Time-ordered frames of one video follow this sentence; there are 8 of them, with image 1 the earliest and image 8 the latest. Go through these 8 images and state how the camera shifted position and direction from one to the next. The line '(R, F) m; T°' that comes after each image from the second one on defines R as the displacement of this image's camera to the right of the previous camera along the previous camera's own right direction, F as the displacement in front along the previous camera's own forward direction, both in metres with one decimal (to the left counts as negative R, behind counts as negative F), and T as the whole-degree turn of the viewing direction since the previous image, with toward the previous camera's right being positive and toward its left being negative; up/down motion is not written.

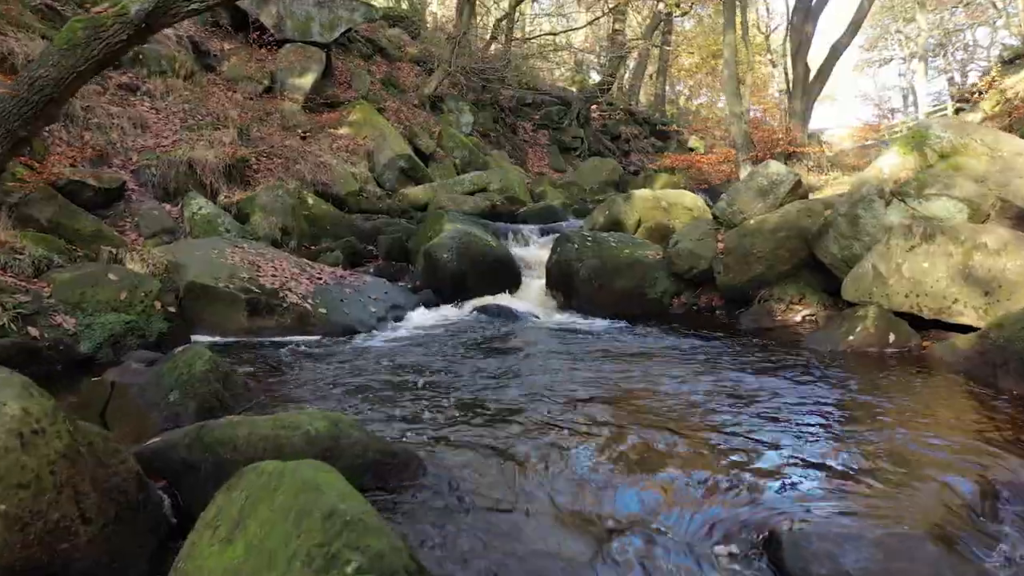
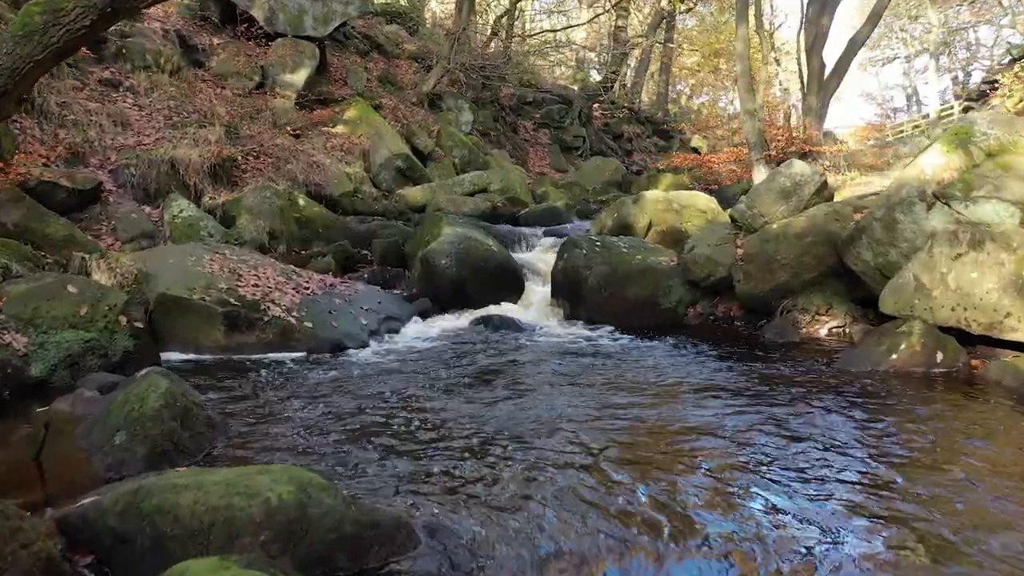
(0.0, +0.8) m; 0°
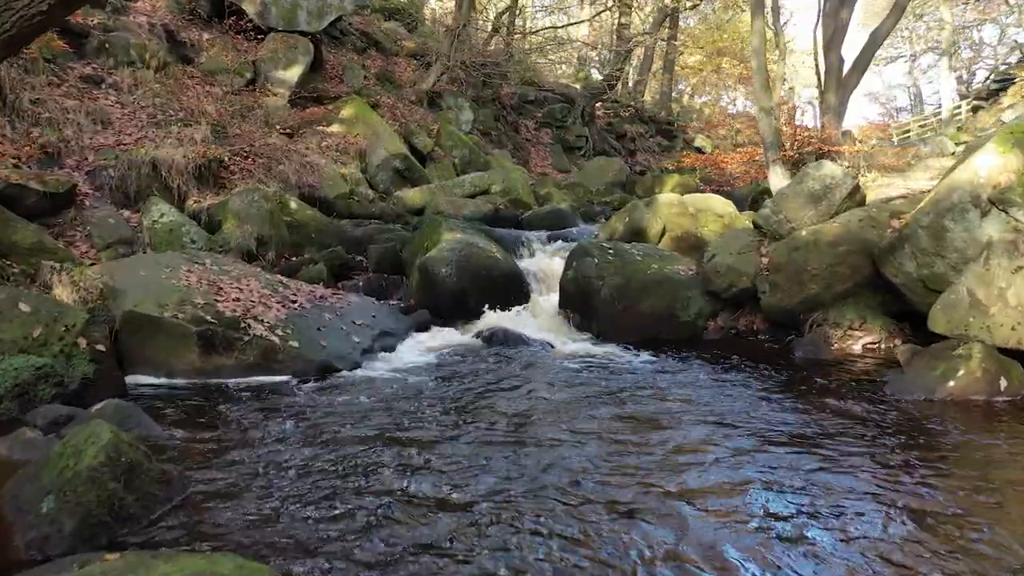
(-0.1, +0.8) m; 0°
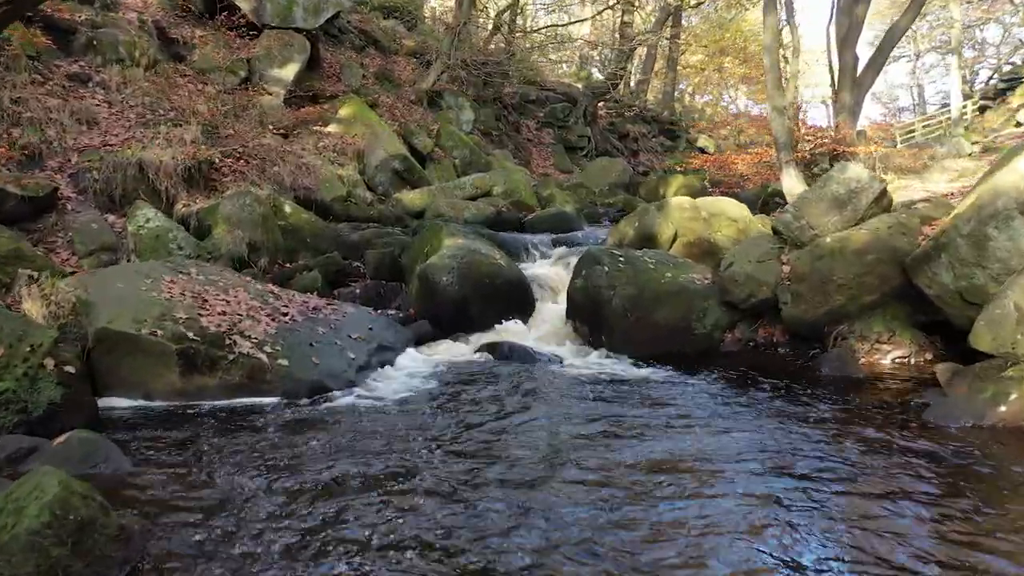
(-0.1, +0.5) m; 0°
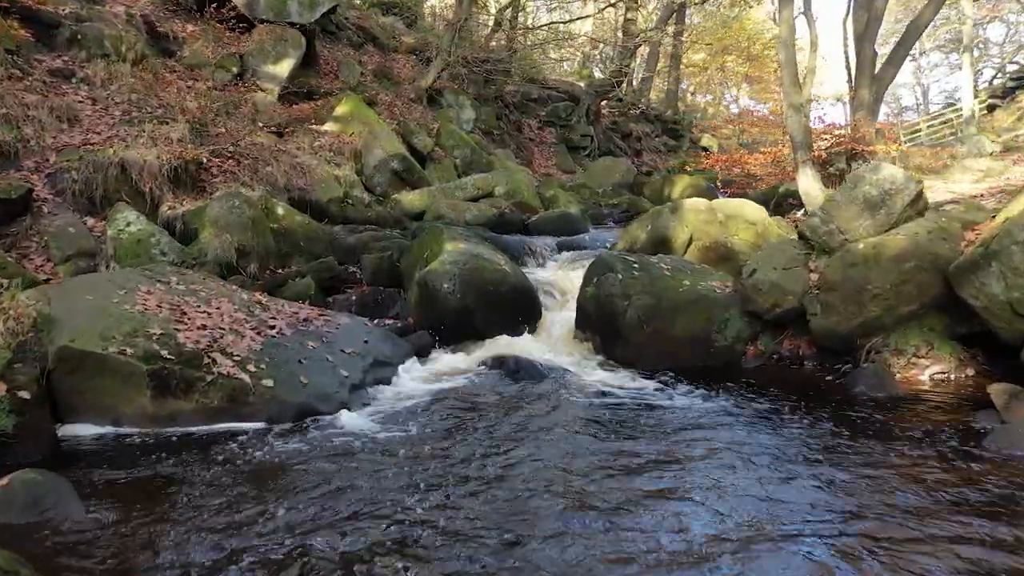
(-0.1, +0.6) m; 0°
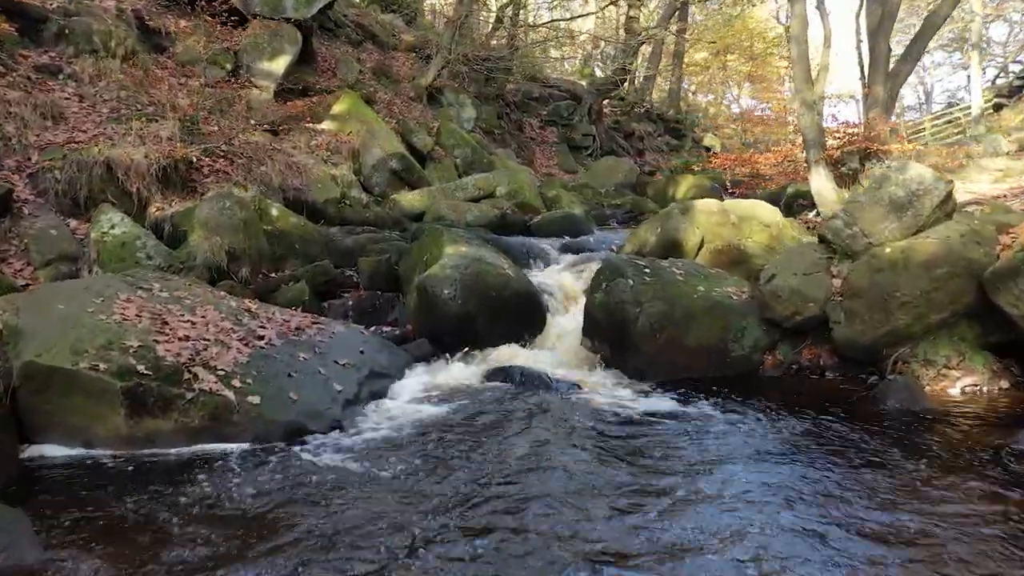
(0.0, +0.5) m; 0°
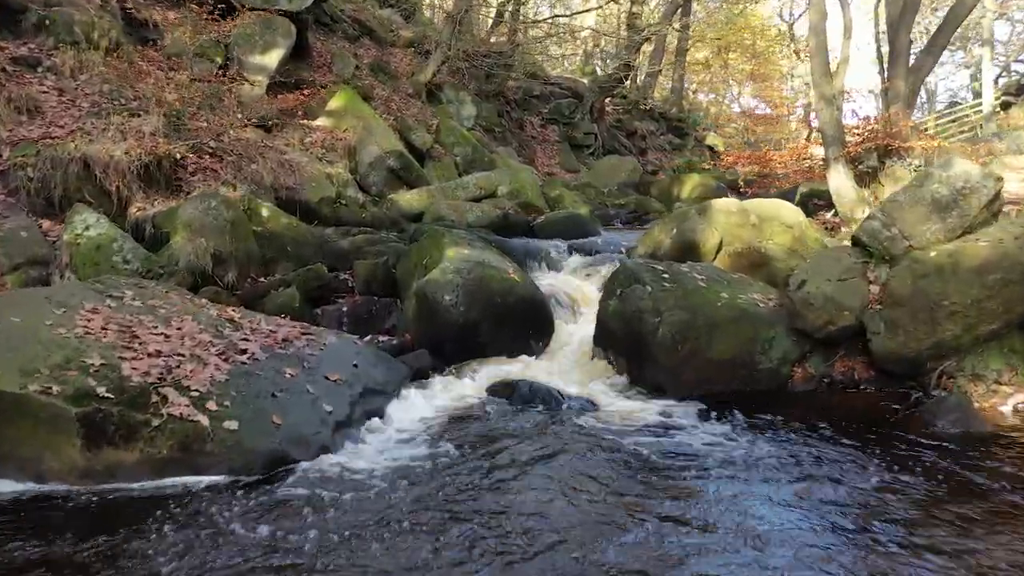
(-0.1, +0.6) m; 0°
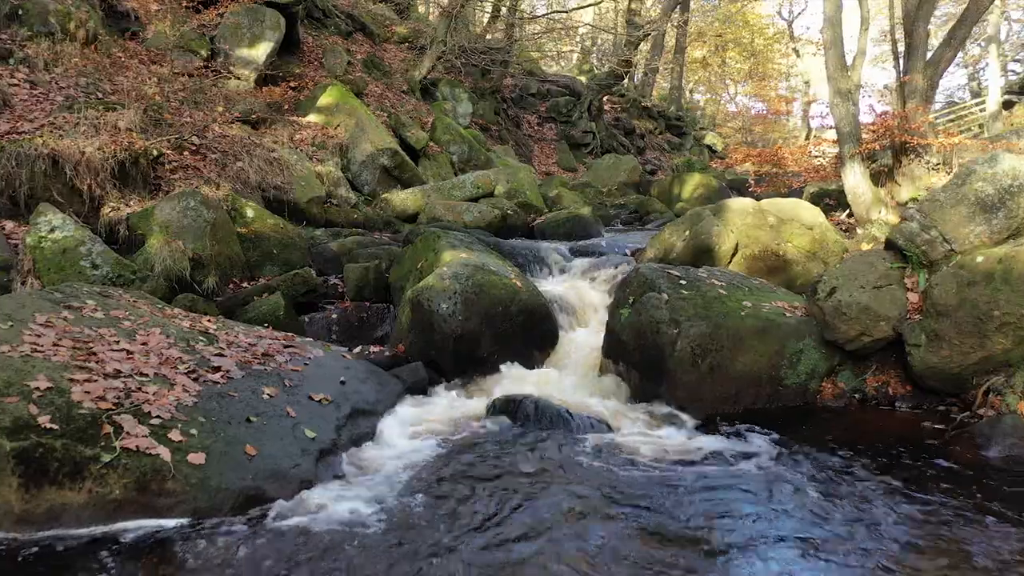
(-0.1, +0.6) m; 0°
